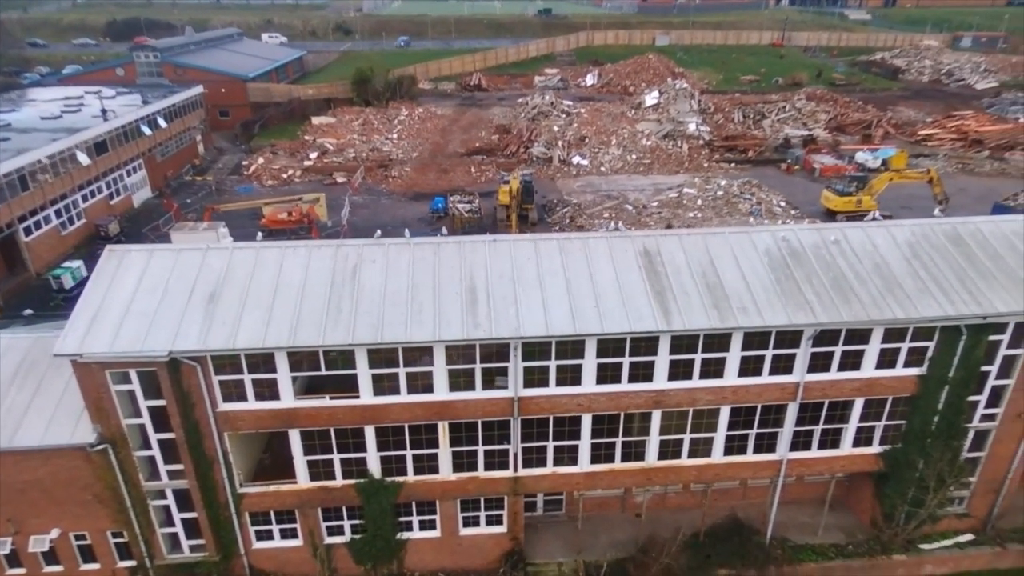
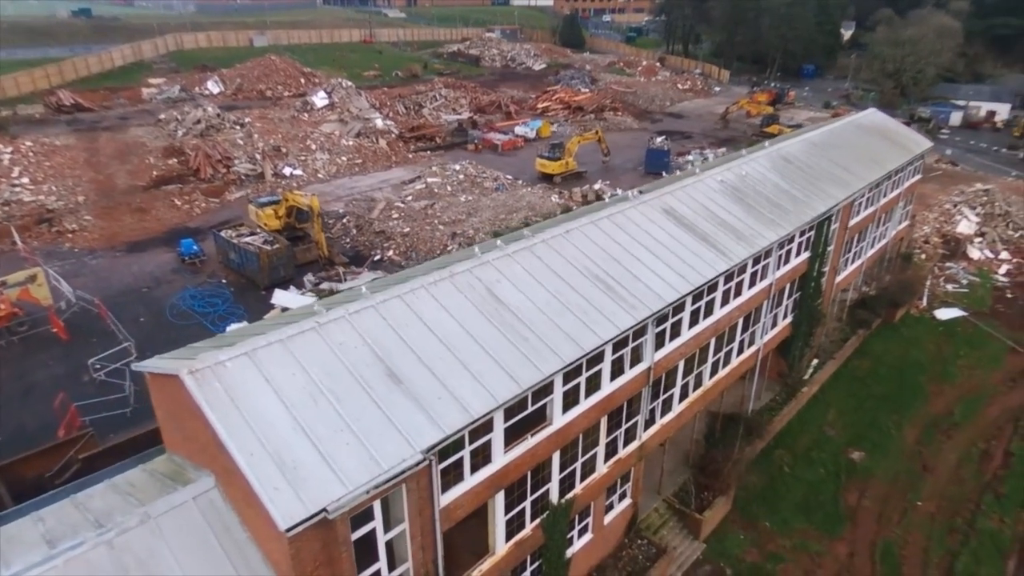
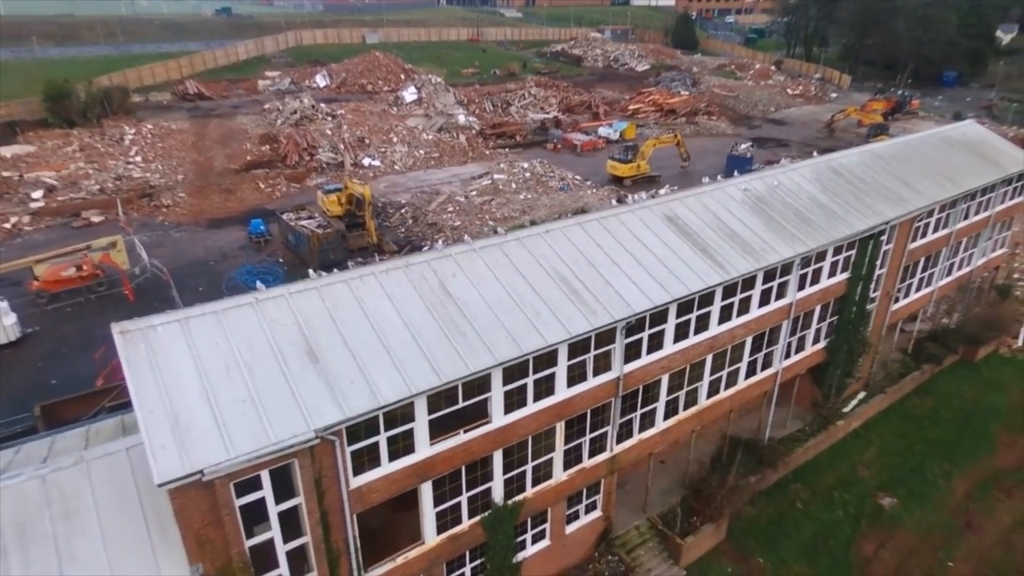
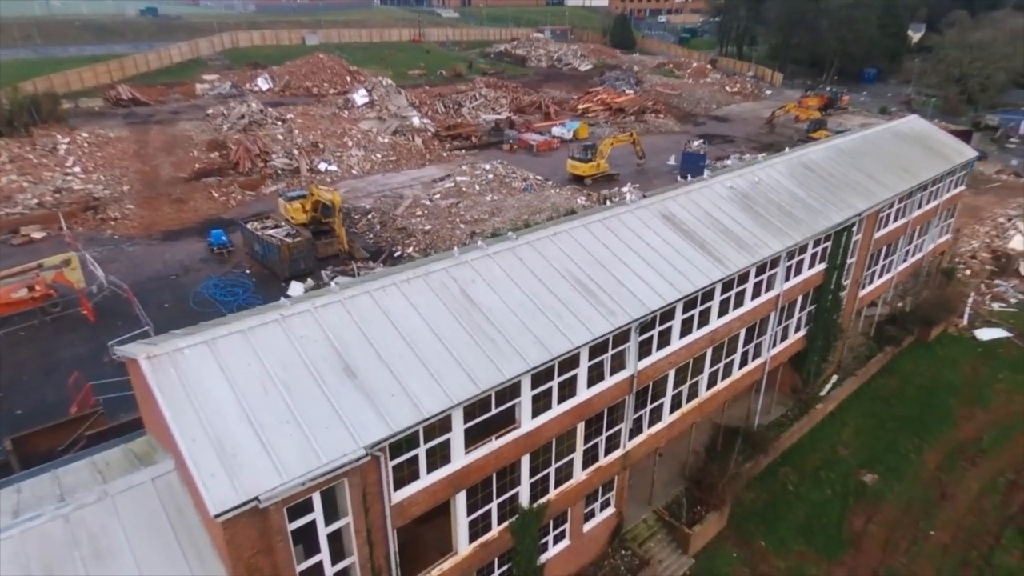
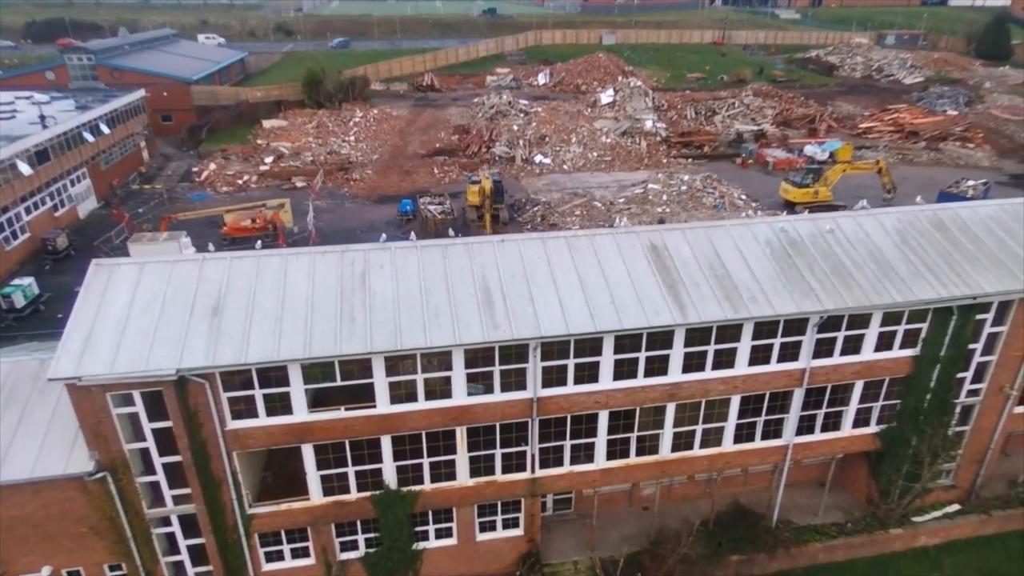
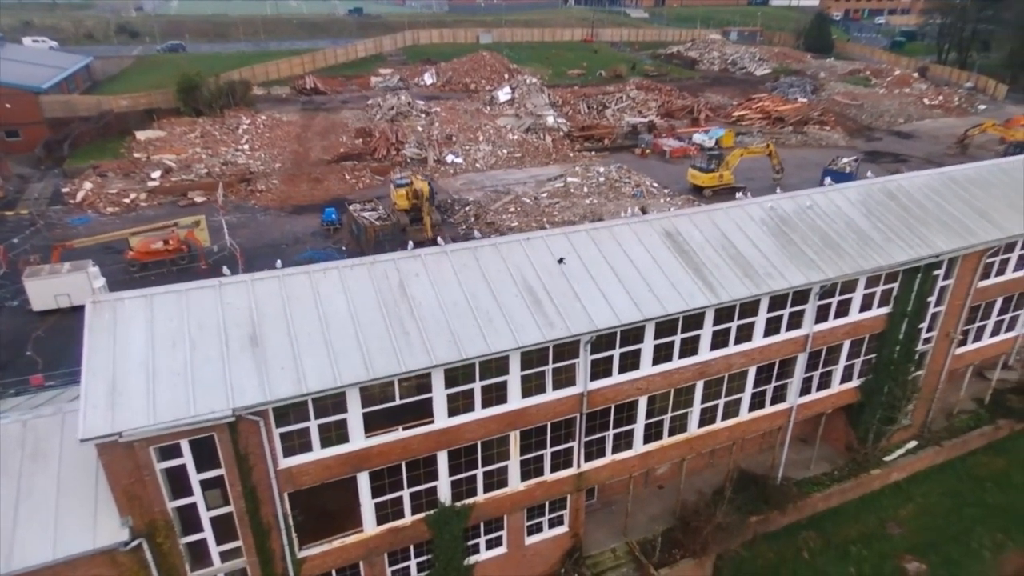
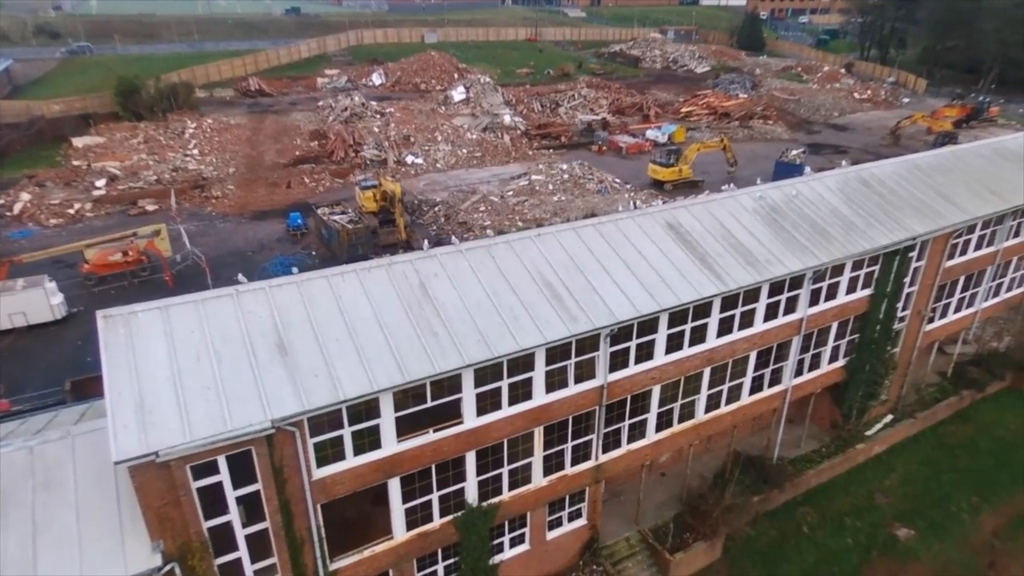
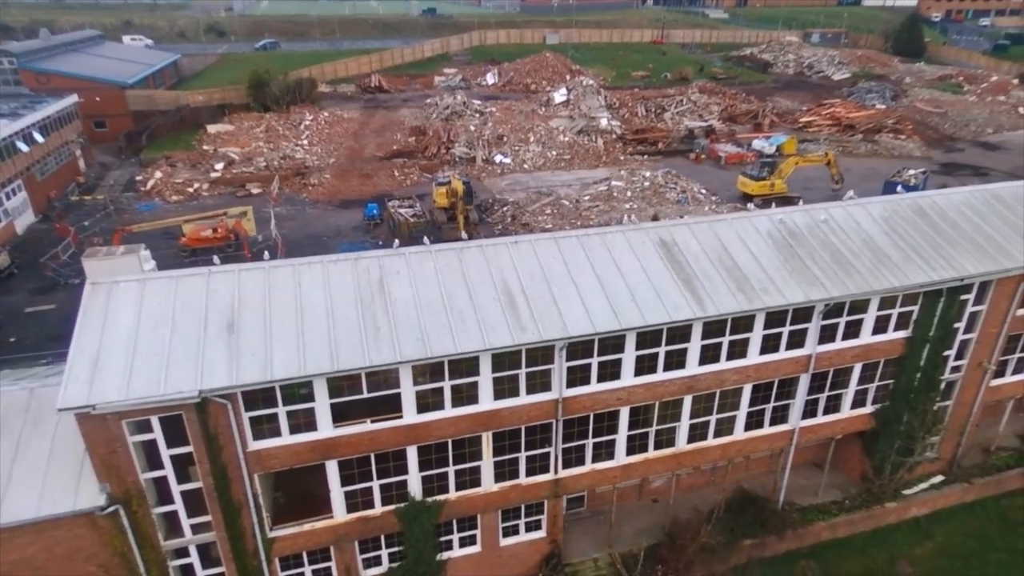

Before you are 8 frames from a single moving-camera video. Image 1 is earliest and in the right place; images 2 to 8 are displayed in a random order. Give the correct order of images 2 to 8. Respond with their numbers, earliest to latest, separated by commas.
5, 8, 6, 7, 3, 4, 2
